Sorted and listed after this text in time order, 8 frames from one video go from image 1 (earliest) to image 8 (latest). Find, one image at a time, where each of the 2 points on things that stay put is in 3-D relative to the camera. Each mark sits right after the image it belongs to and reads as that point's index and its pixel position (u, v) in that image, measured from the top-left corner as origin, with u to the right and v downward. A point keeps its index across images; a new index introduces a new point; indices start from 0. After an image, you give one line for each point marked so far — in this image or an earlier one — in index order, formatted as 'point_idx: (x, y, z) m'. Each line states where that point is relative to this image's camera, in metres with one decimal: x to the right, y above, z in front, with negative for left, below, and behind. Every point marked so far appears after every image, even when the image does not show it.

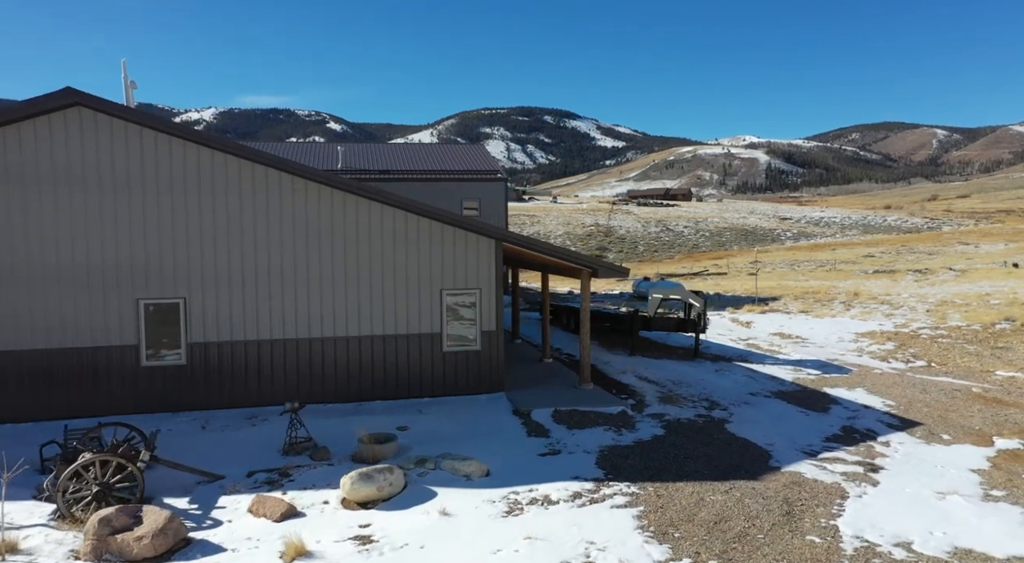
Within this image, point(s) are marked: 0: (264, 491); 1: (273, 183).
0: (-2.3, -1.9, +5.9) m
1: (-3.3, +1.4, +8.8) m
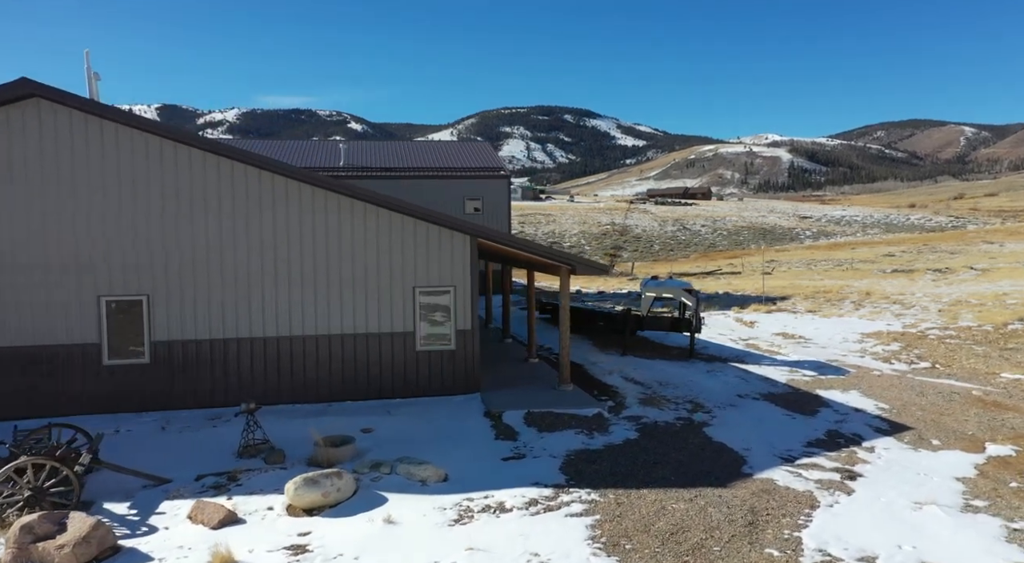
0: (-2.7, -1.9, +5.7) m
1: (-3.7, +1.5, +8.6) m
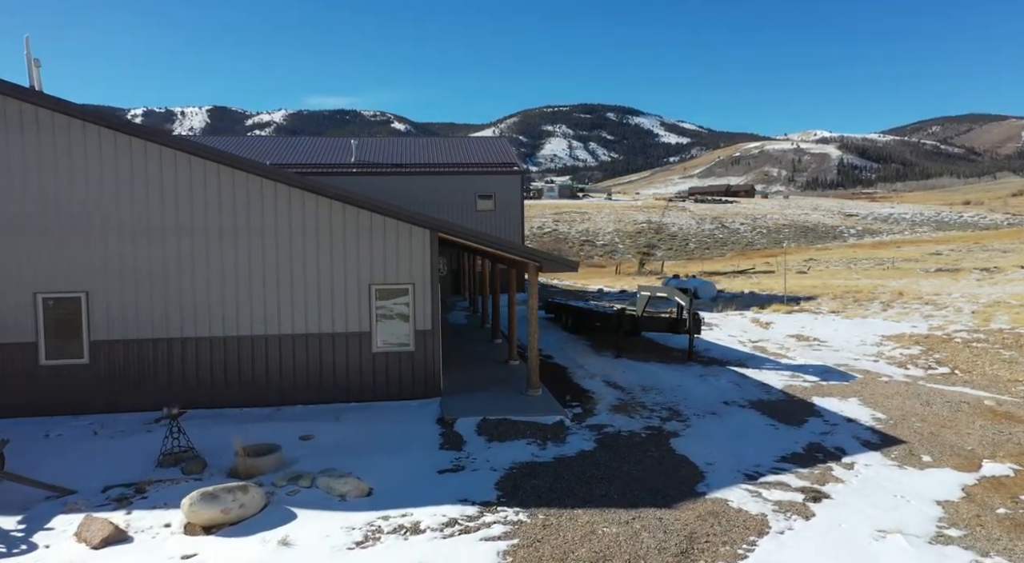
0: (-3.4, -1.9, +5.4) m
1: (-4.2, +1.5, +8.2) m
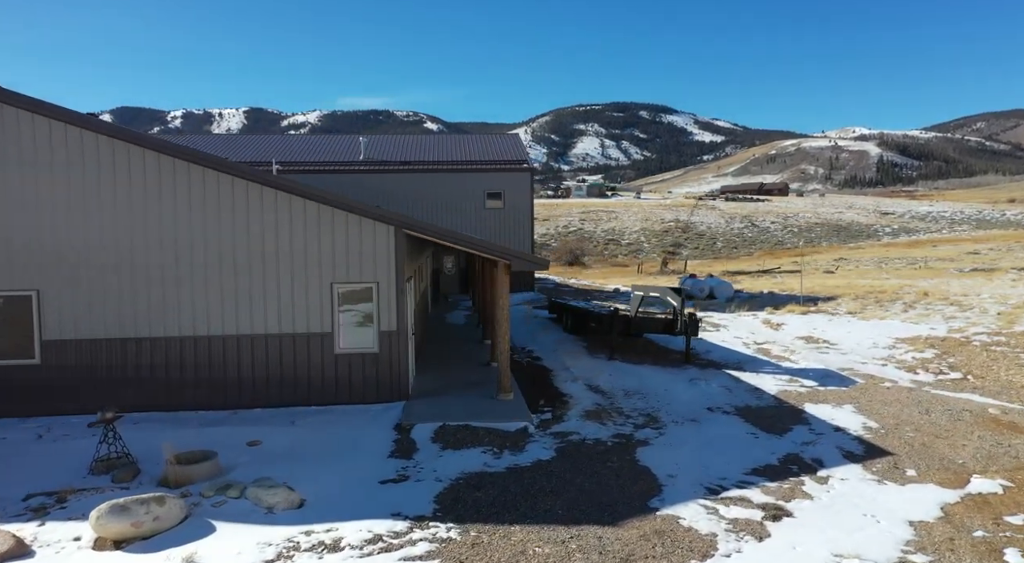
0: (-3.9, -1.9, +5.1) m
1: (-4.7, +1.5, +8.0) m
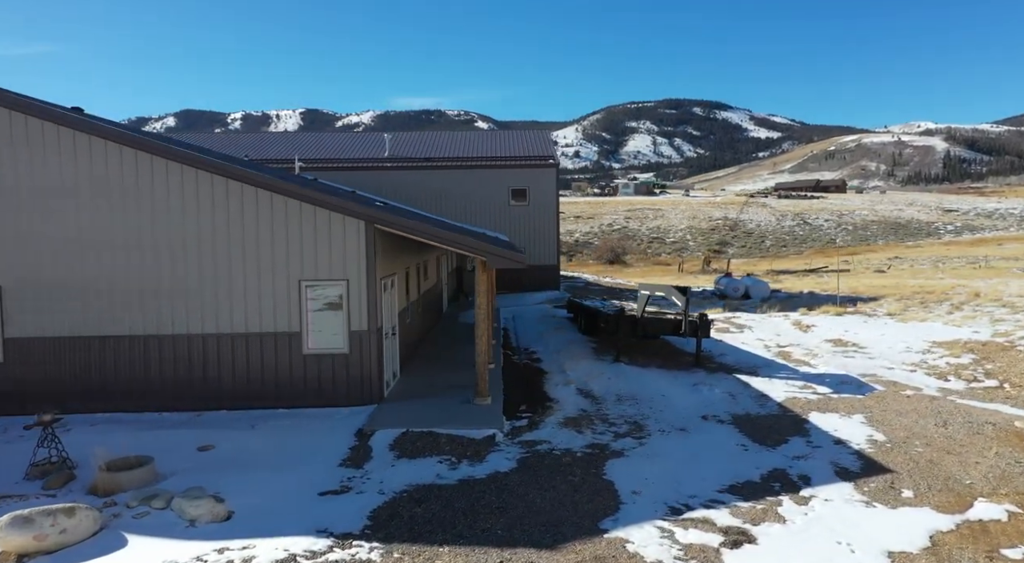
0: (-4.4, -1.9, +4.9) m
1: (-5.0, +1.5, +7.9) m
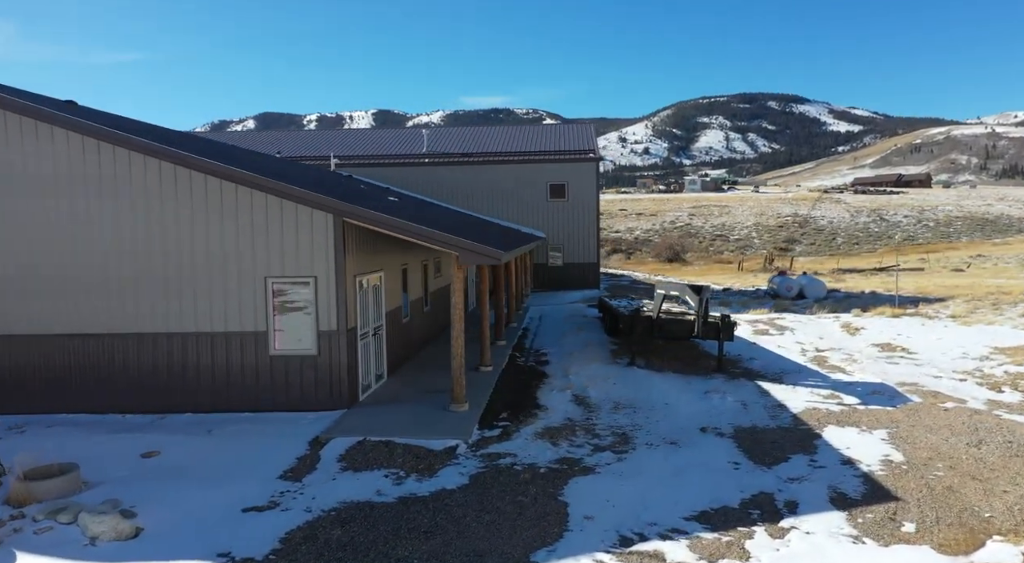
0: (-5.0, -1.9, +4.8) m
1: (-5.3, +1.5, +7.8) m
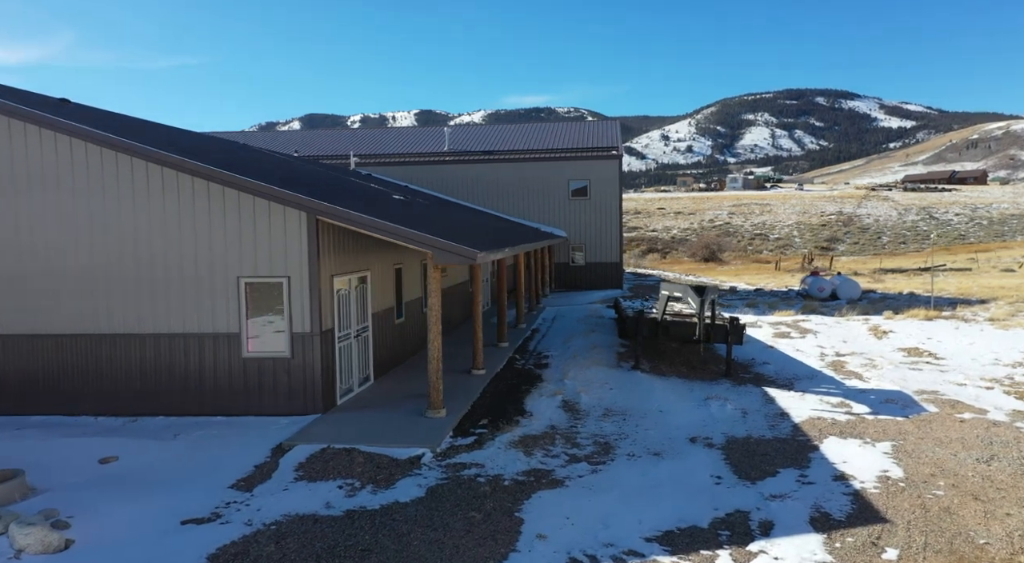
0: (-5.4, -1.9, +4.8) m
1: (-5.6, +1.5, +7.7) m
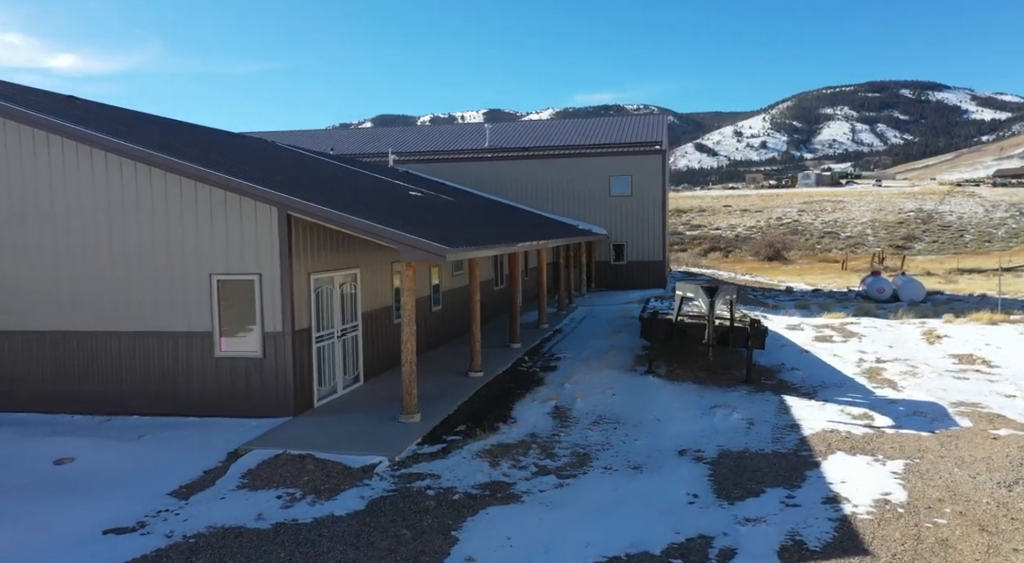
0: (-6.0, -1.9, +4.9) m
1: (-5.9, +1.5, +7.9) m
